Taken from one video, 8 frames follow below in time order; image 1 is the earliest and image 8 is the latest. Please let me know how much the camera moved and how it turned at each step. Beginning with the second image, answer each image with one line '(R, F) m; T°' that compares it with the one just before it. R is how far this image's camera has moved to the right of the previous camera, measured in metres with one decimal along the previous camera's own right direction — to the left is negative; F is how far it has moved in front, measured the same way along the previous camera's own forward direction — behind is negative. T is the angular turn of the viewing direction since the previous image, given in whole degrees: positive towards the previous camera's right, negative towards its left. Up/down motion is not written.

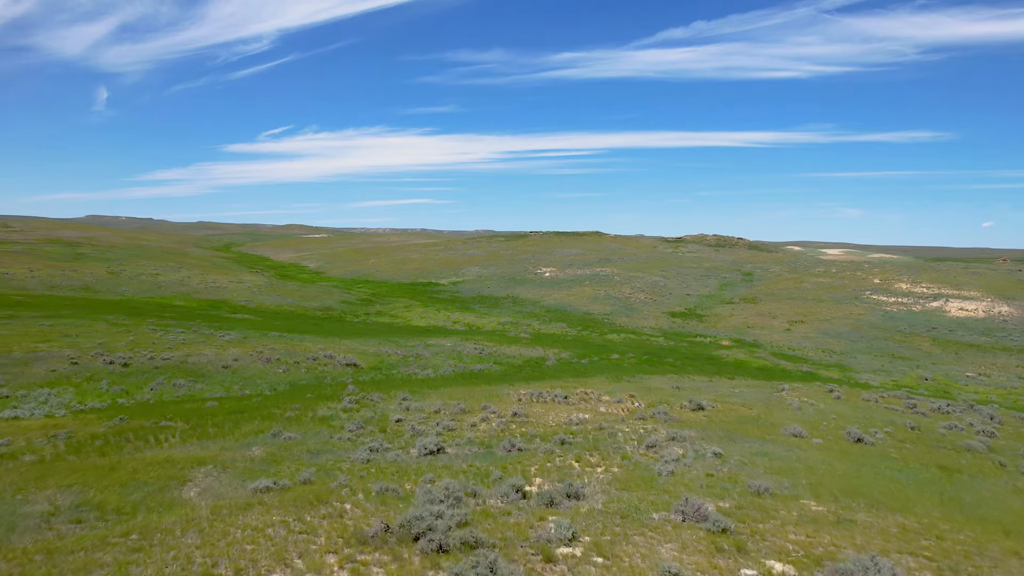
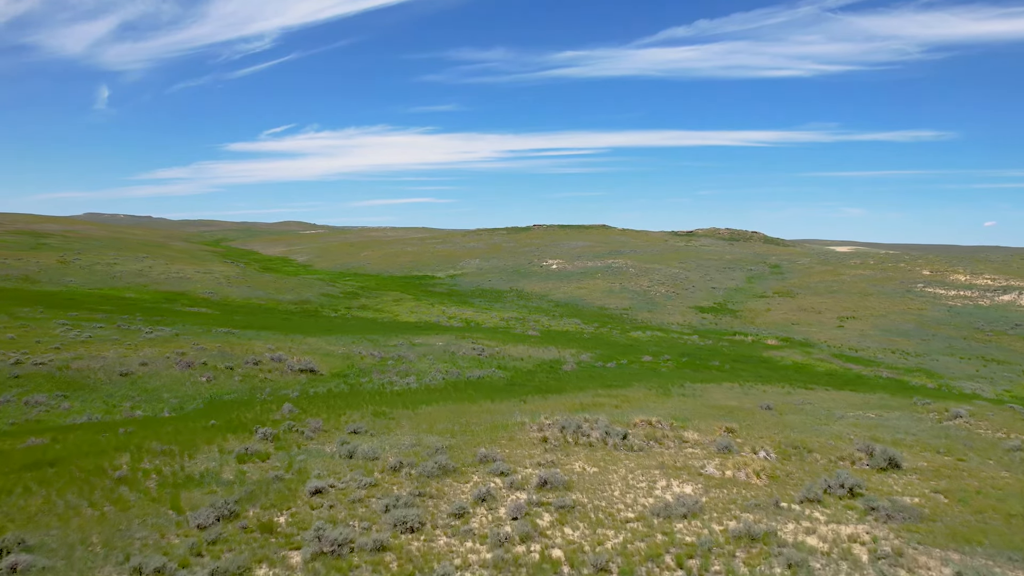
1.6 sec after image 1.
(-0.5, +12.6) m; 0°
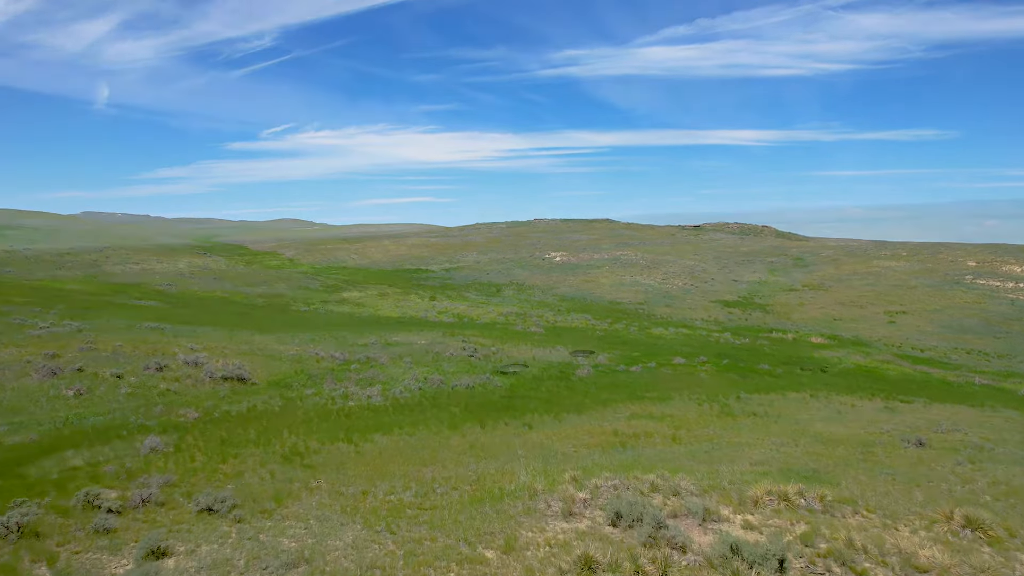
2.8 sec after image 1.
(0.0, +10.1) m; 0°
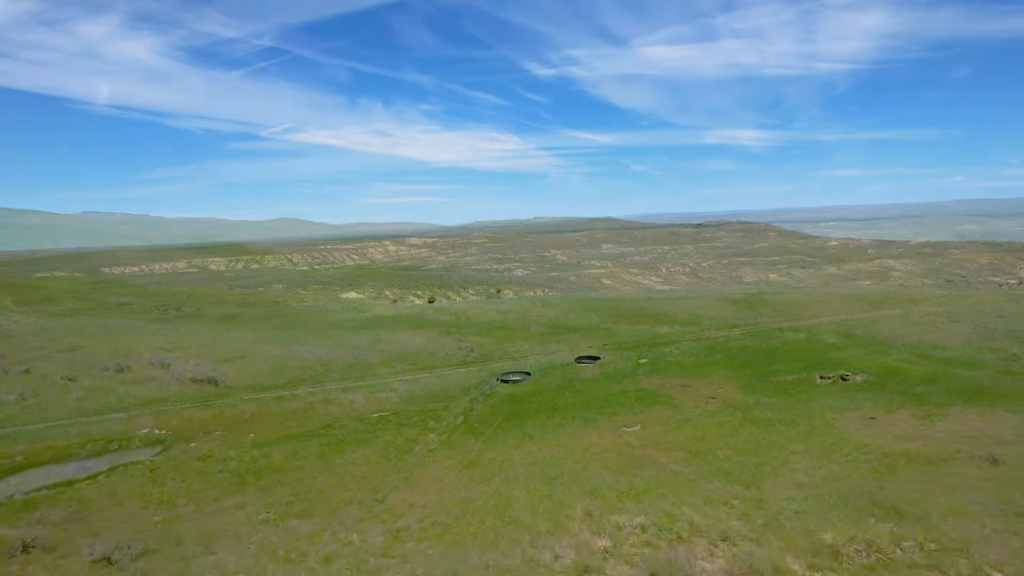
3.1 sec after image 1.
(+0.1, +2.7) m; 0°
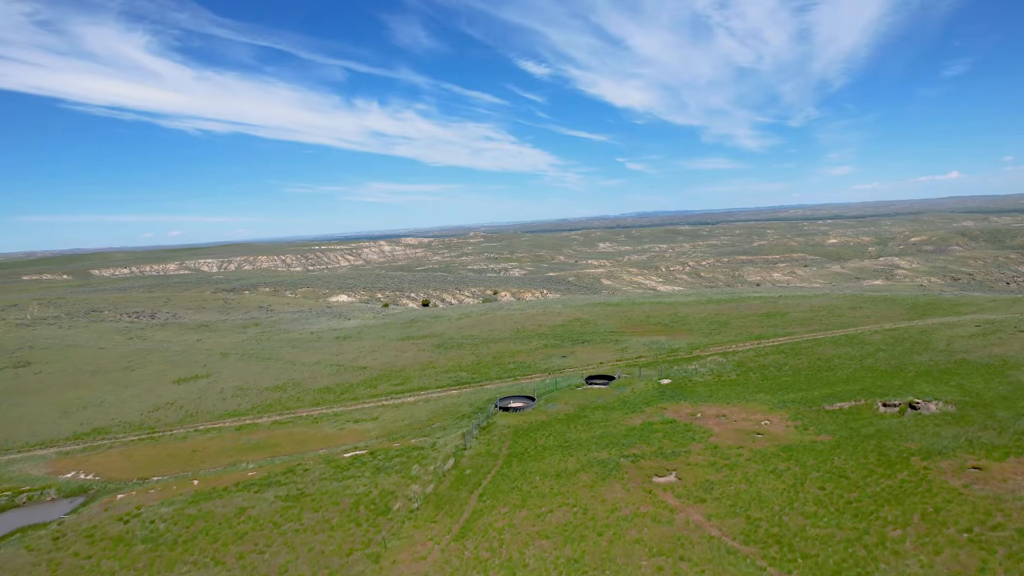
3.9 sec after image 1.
(-0.2, +5.5) m; 0°
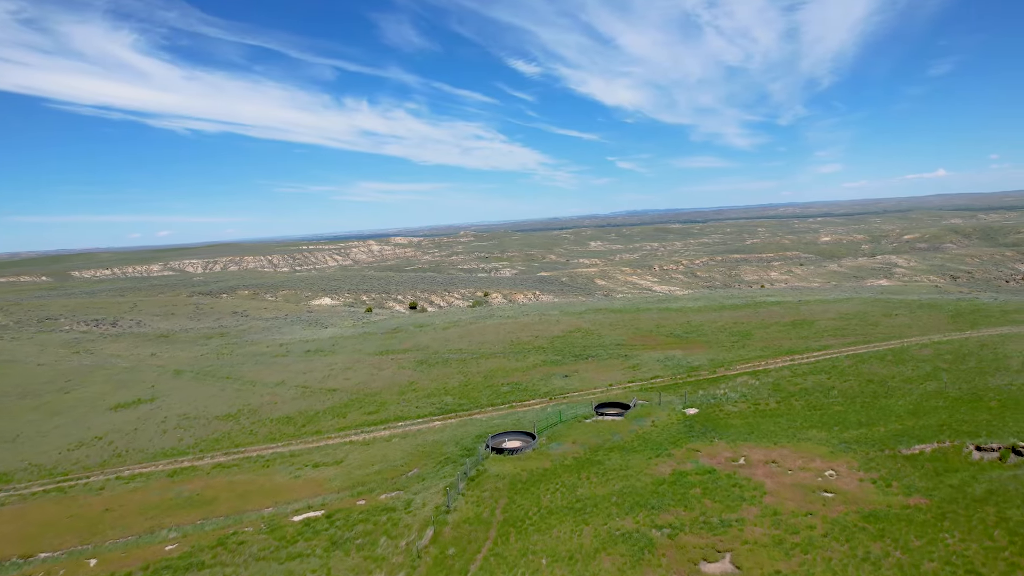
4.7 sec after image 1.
(-0.1, +5.8) m; +1°
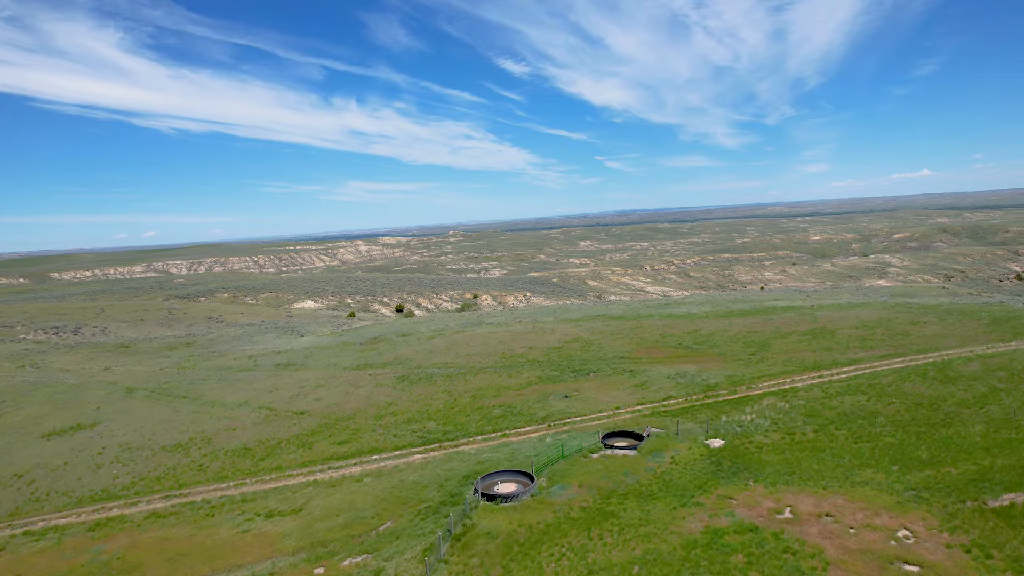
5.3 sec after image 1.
(-0.1, +4.3) m; +1°
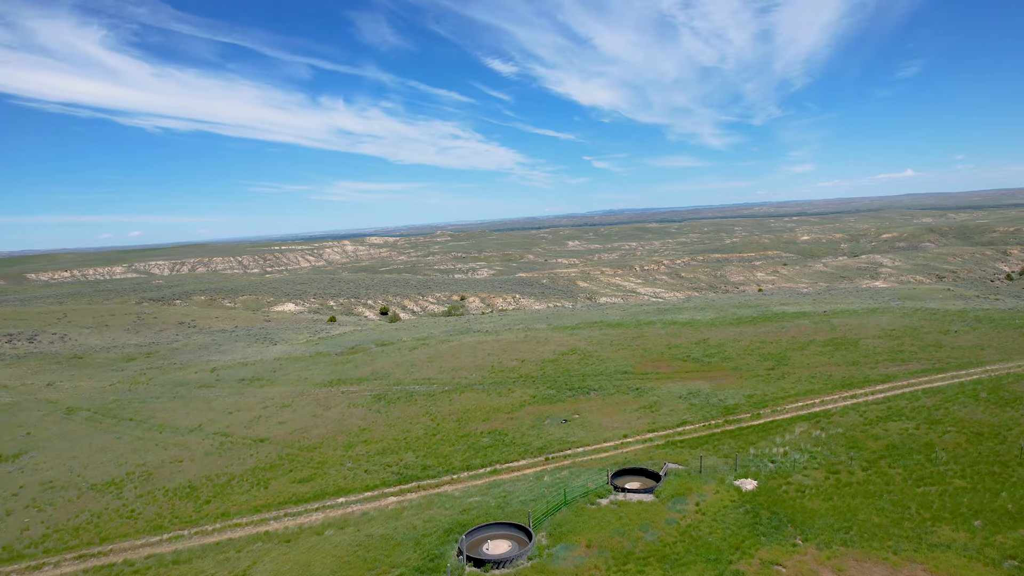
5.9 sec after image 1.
(-0.1, +4.1) m; +1°
